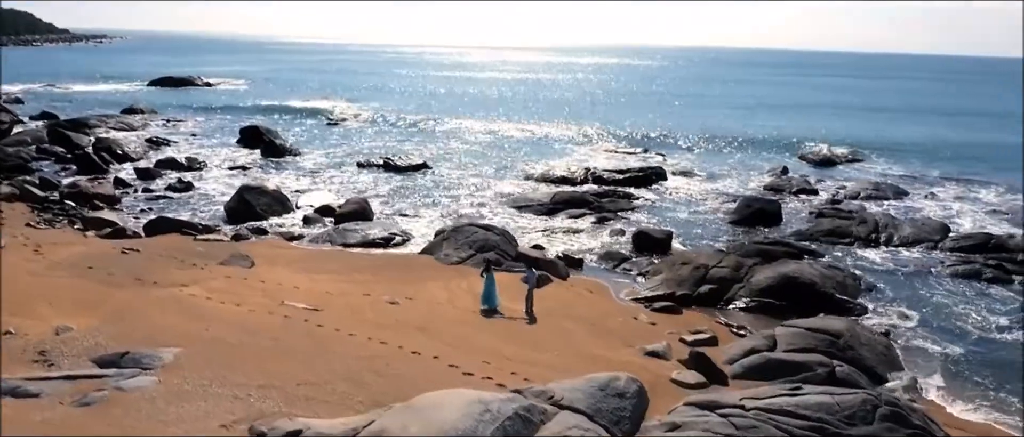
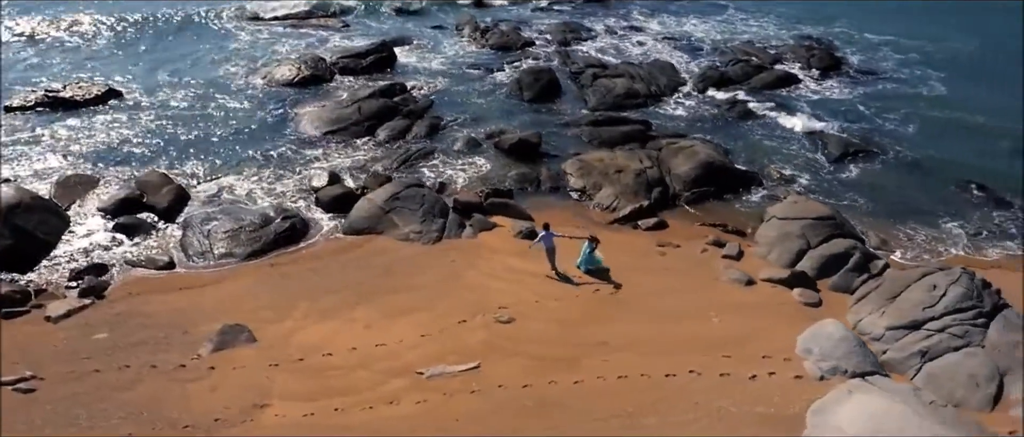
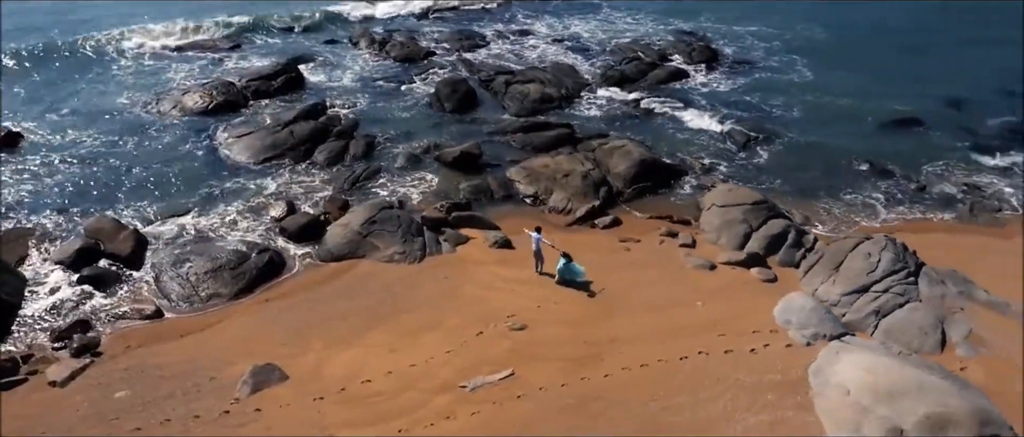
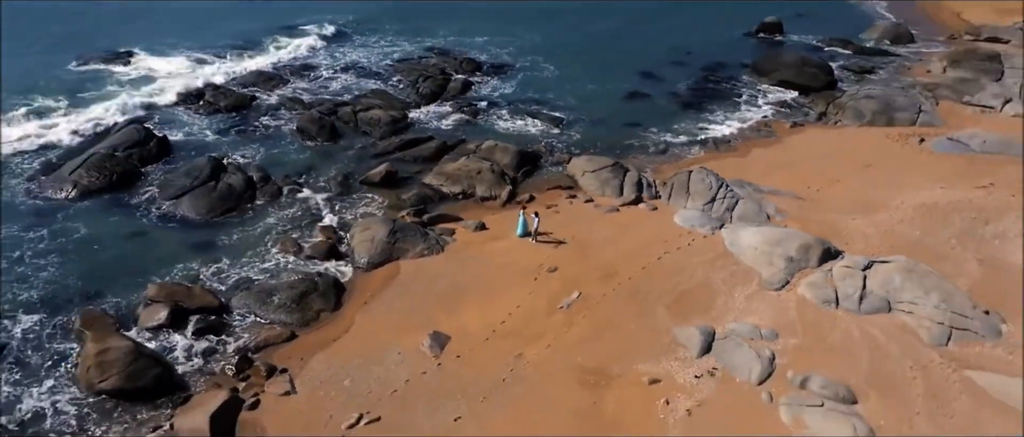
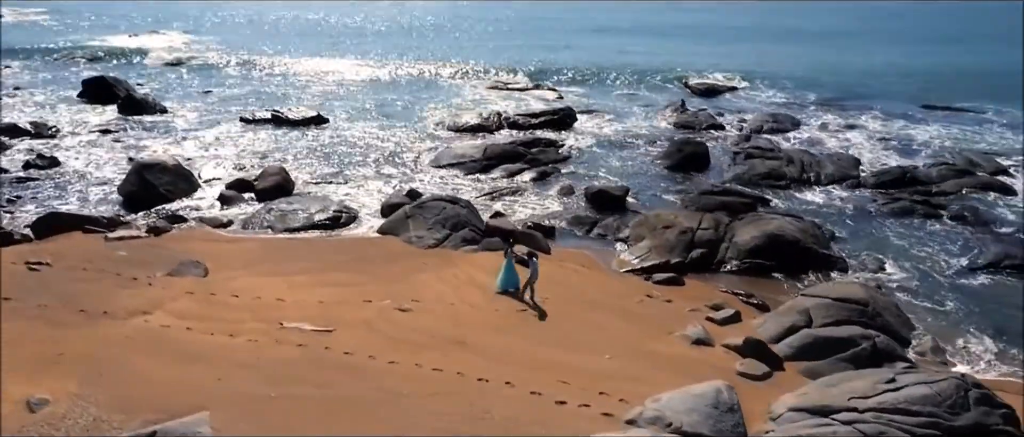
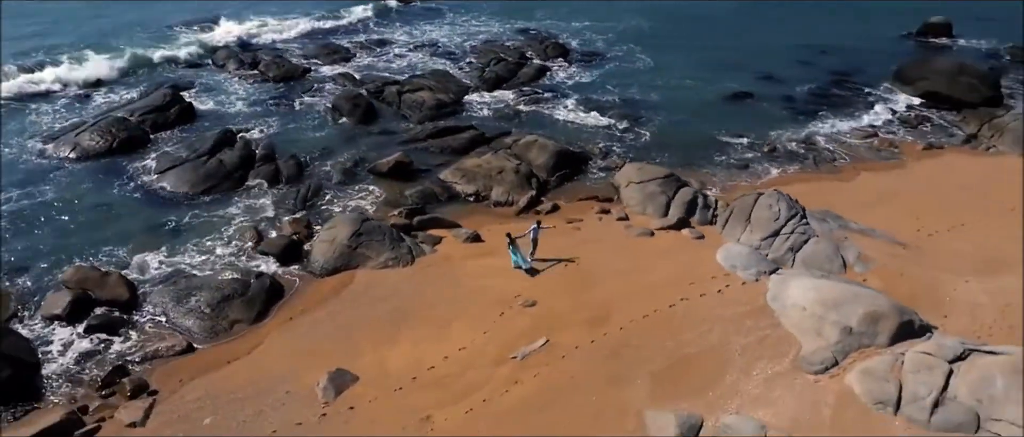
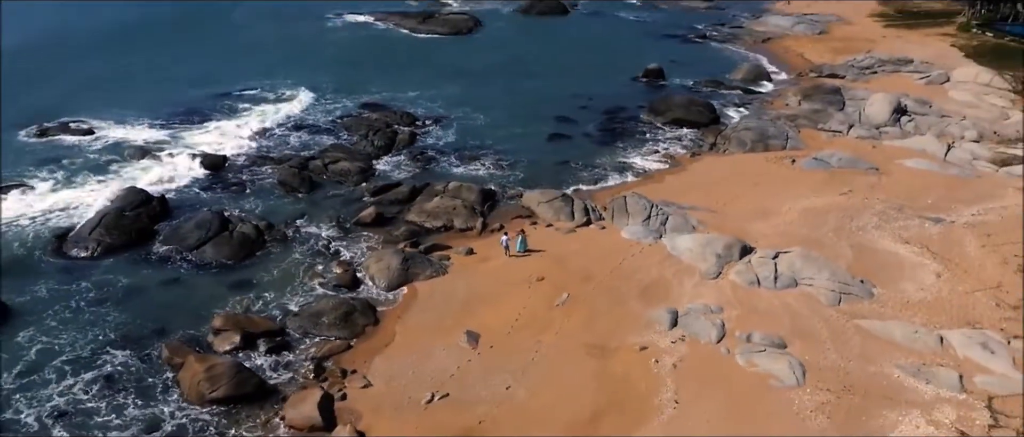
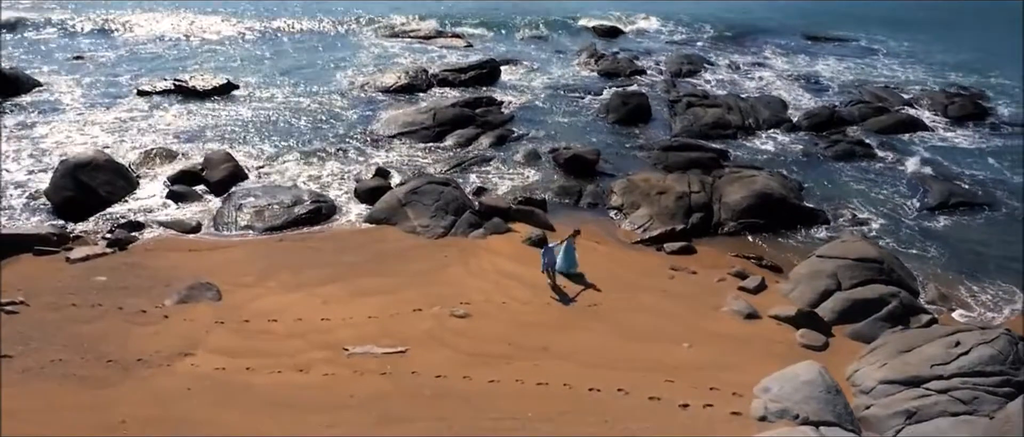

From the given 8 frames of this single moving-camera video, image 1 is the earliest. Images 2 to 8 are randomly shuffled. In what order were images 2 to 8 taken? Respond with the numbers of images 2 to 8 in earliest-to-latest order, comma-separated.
5, 8, 2, 3, 6, 4, 7
